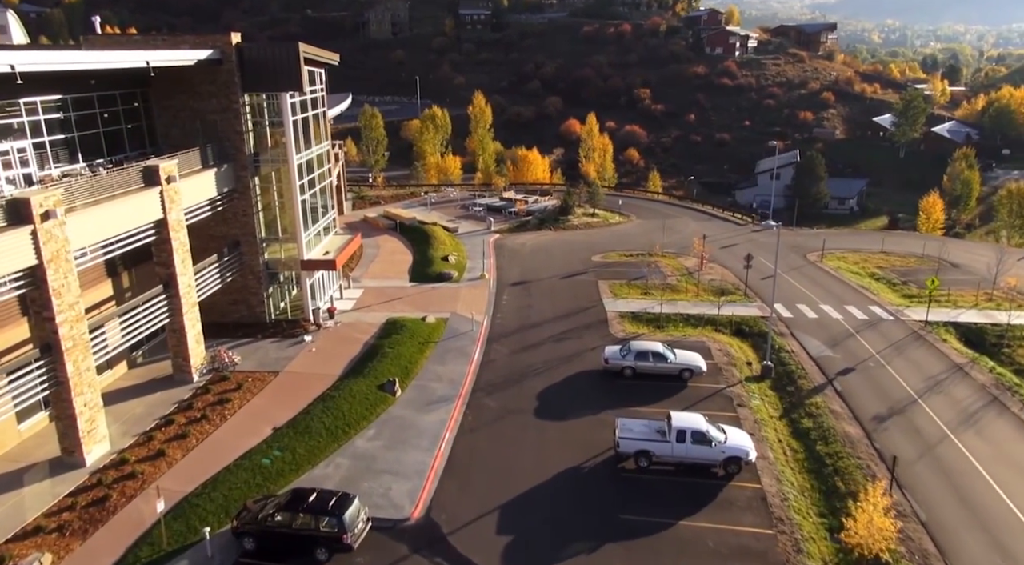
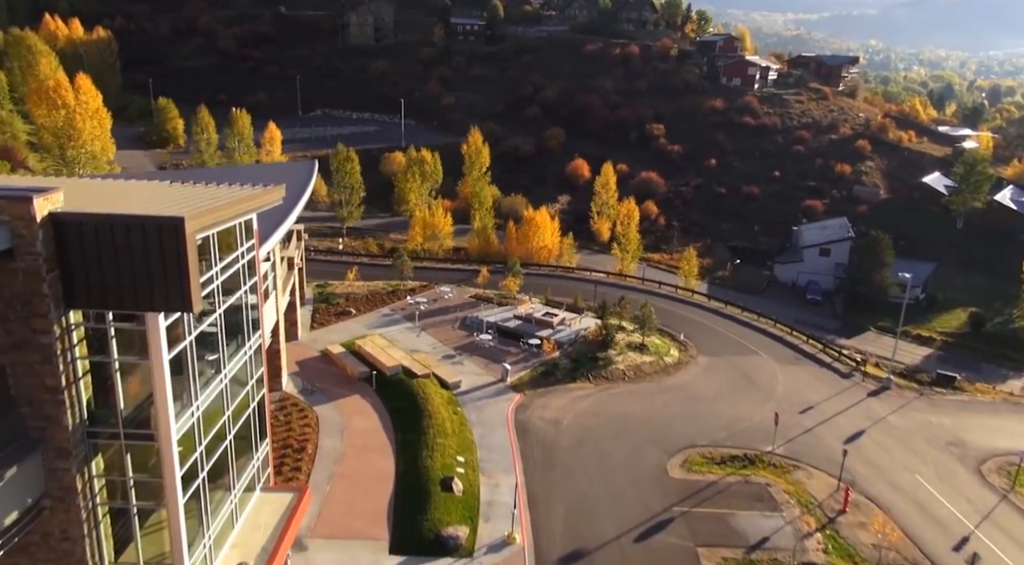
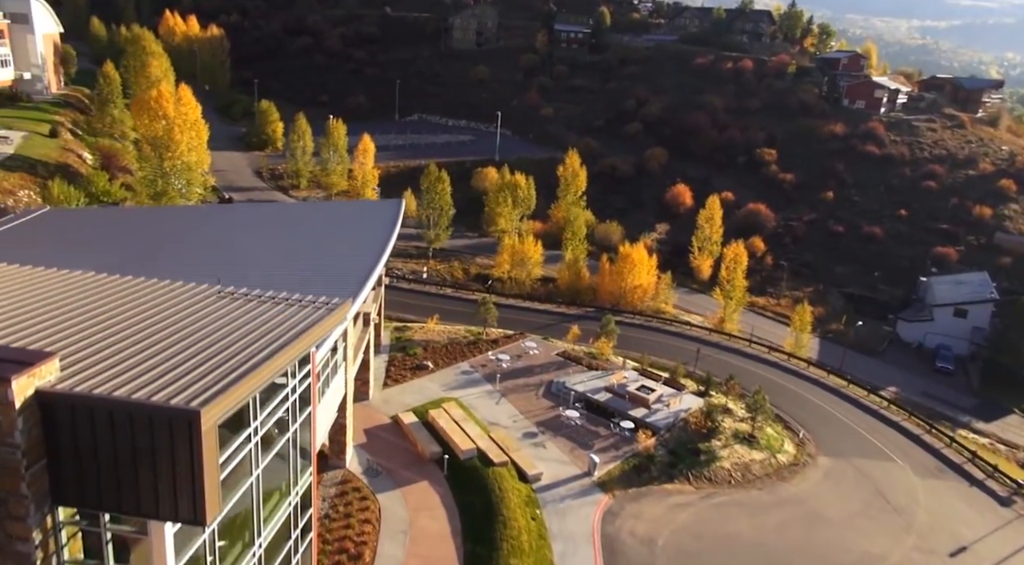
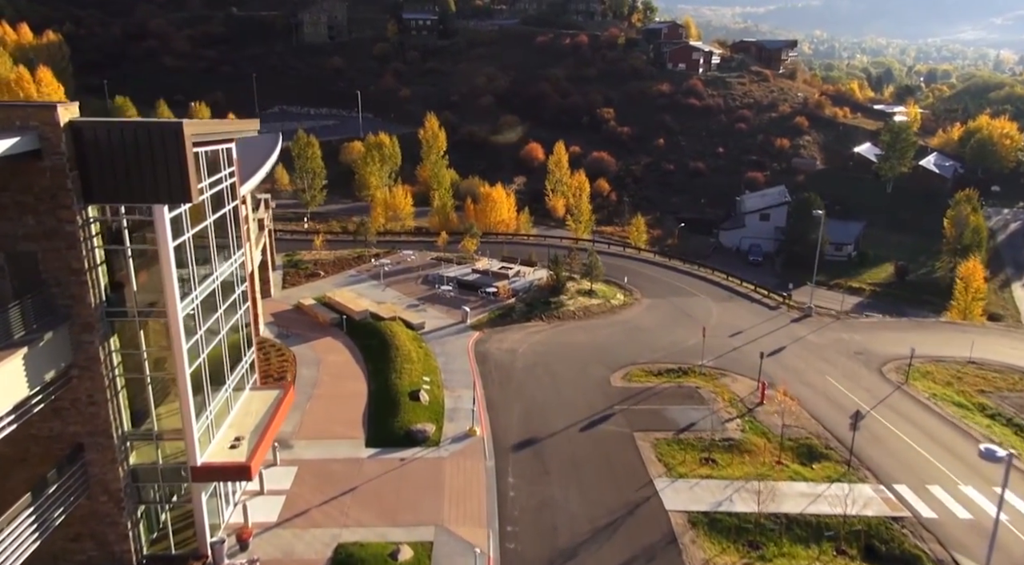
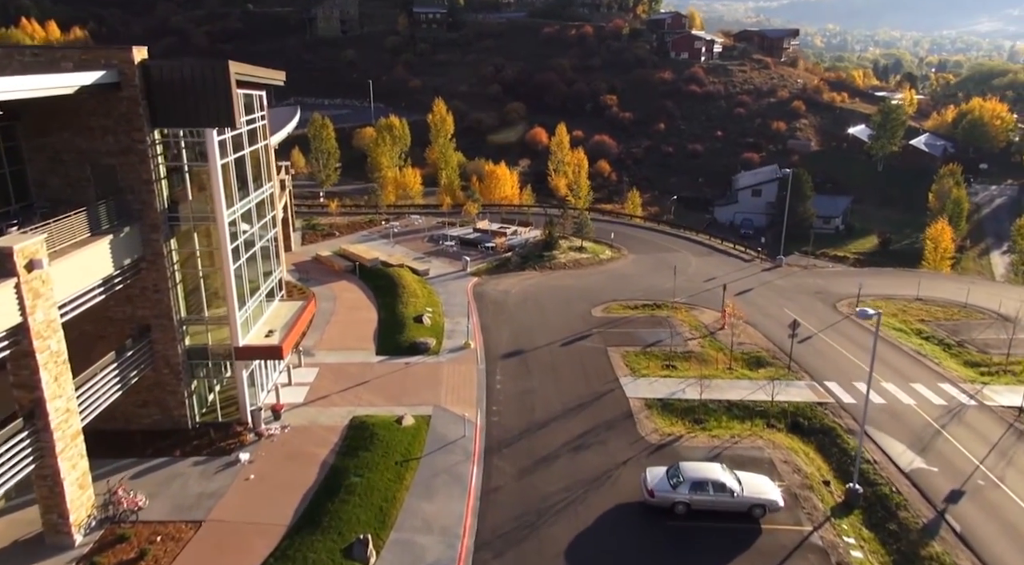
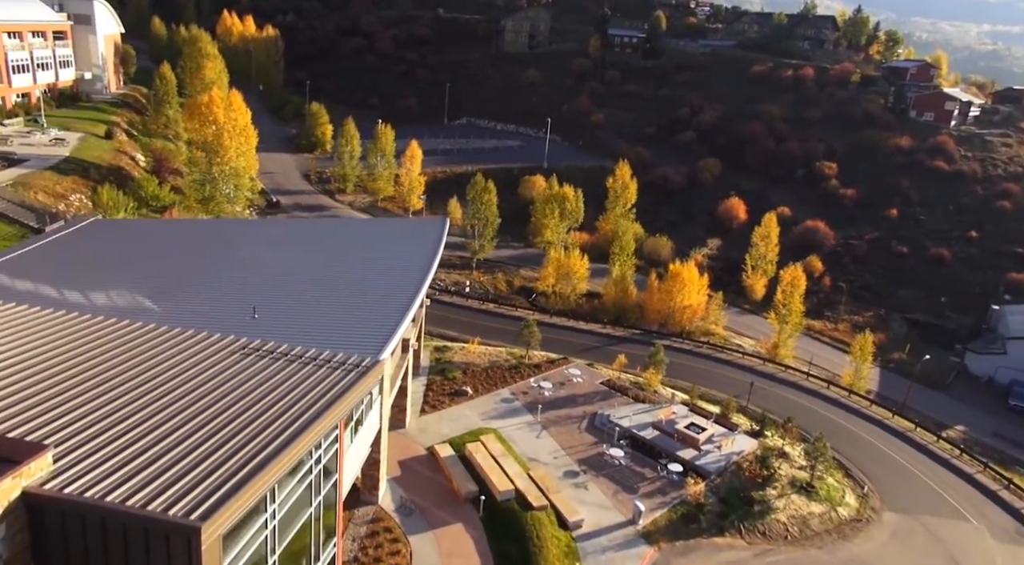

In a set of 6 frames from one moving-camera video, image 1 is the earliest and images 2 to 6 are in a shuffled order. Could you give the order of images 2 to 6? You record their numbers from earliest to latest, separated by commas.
5, 4, 2, 3, 6
